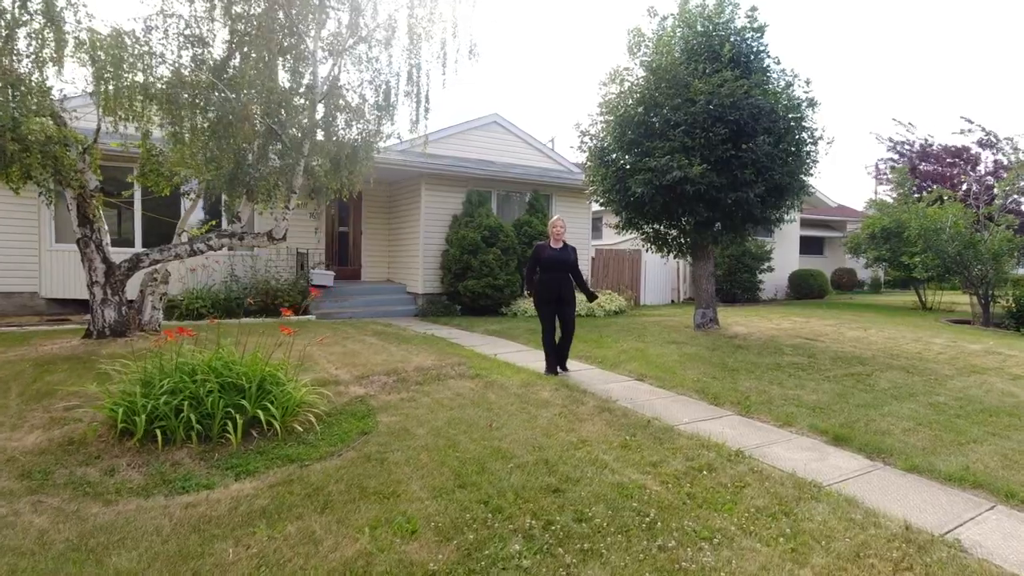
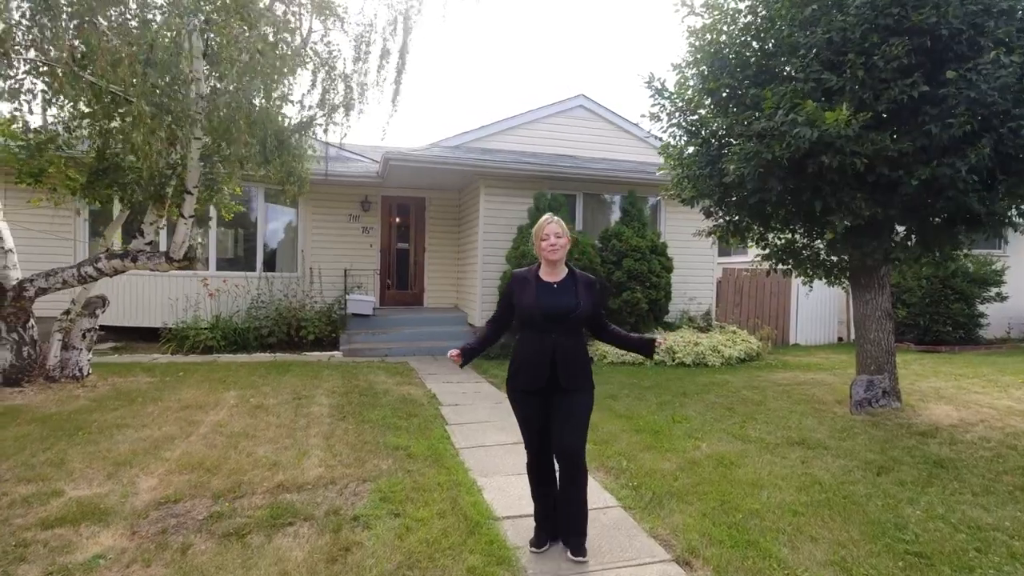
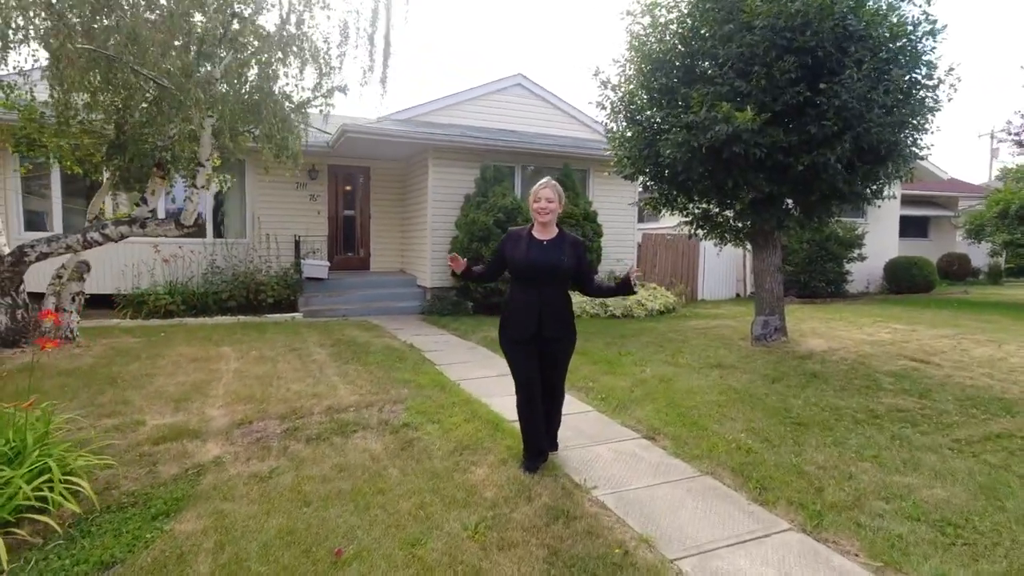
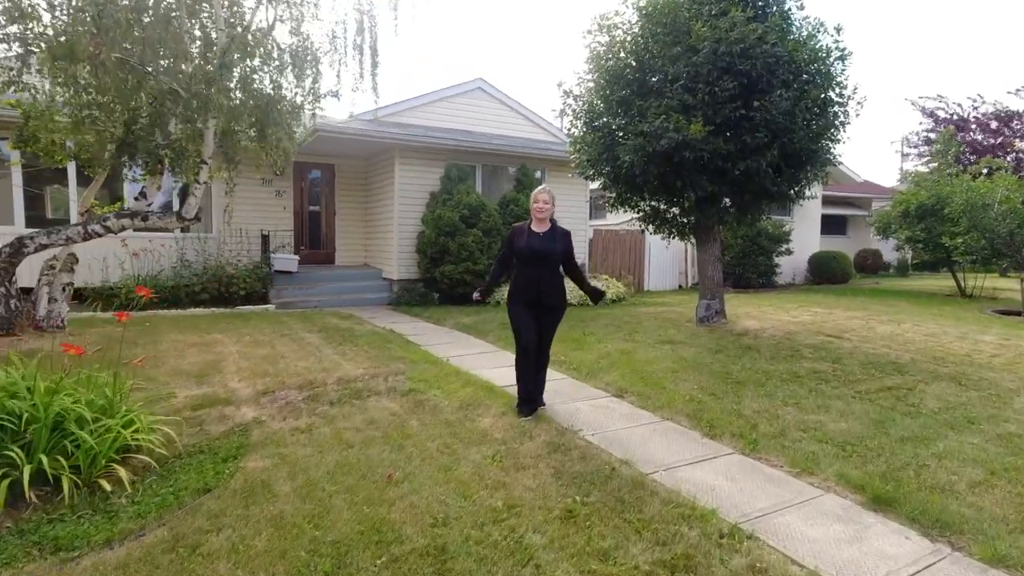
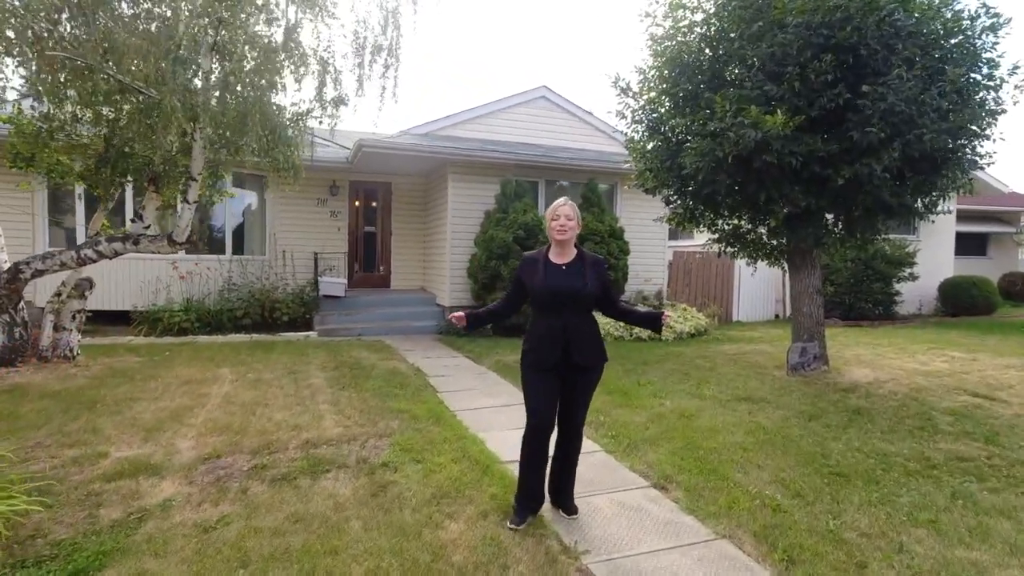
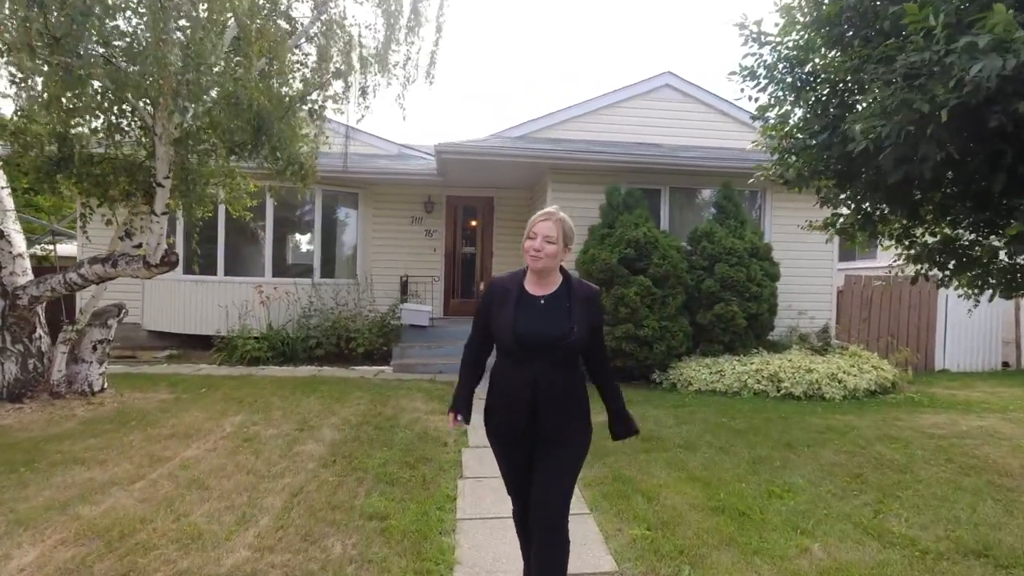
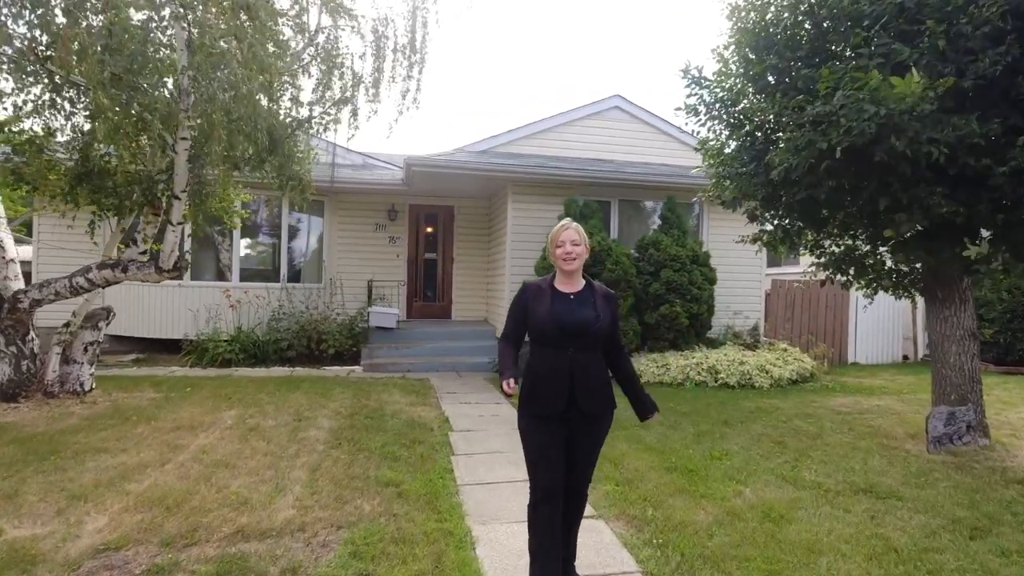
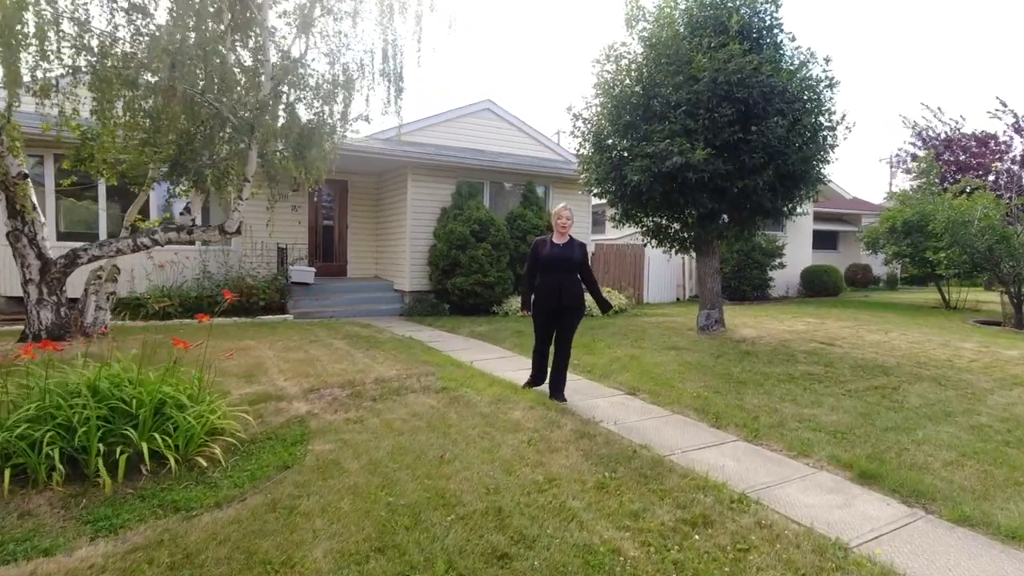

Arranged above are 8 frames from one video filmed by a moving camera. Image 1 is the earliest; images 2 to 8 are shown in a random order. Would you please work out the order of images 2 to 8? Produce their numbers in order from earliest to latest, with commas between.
8, 4, 3, 5, 2, 7, 6
